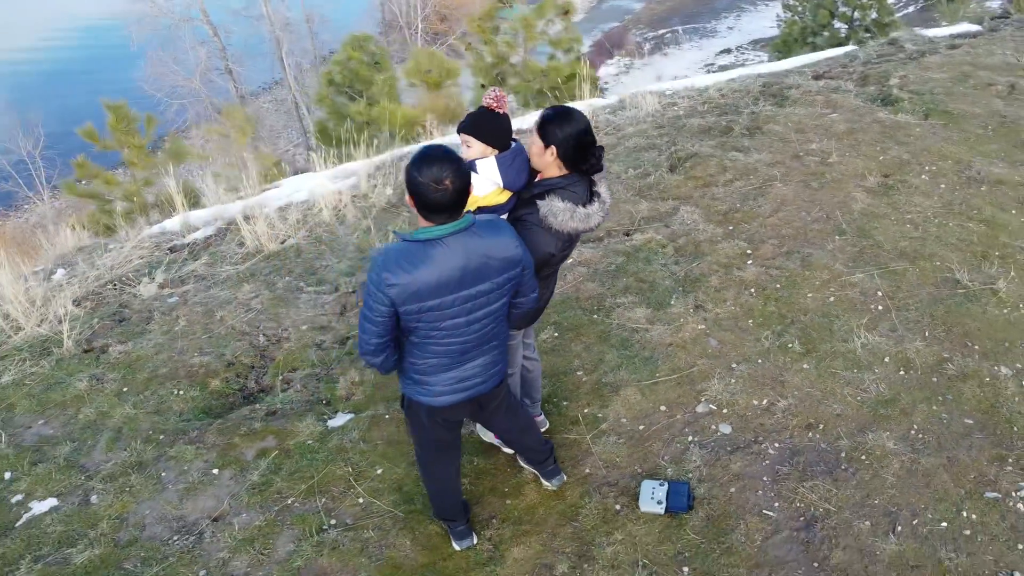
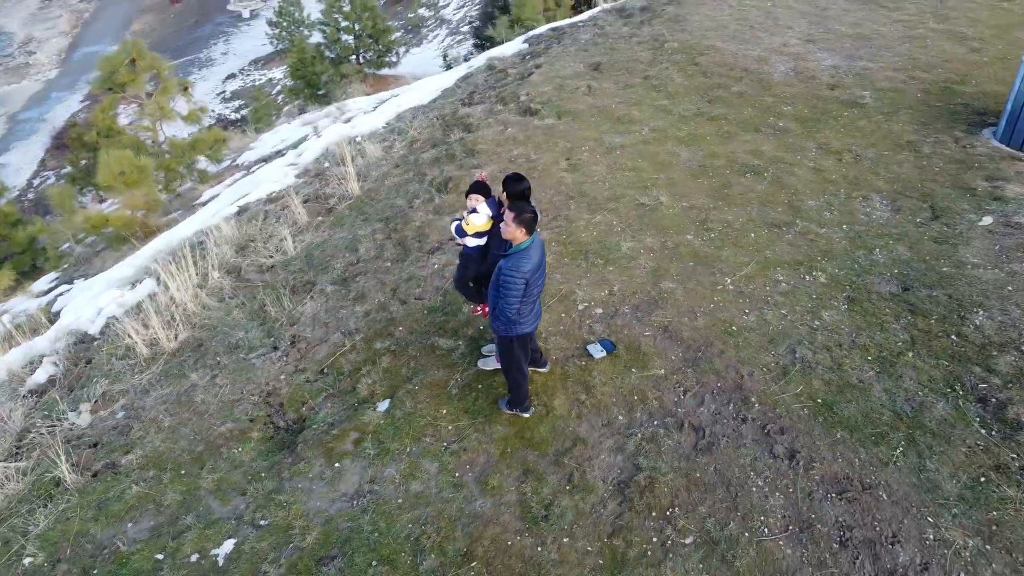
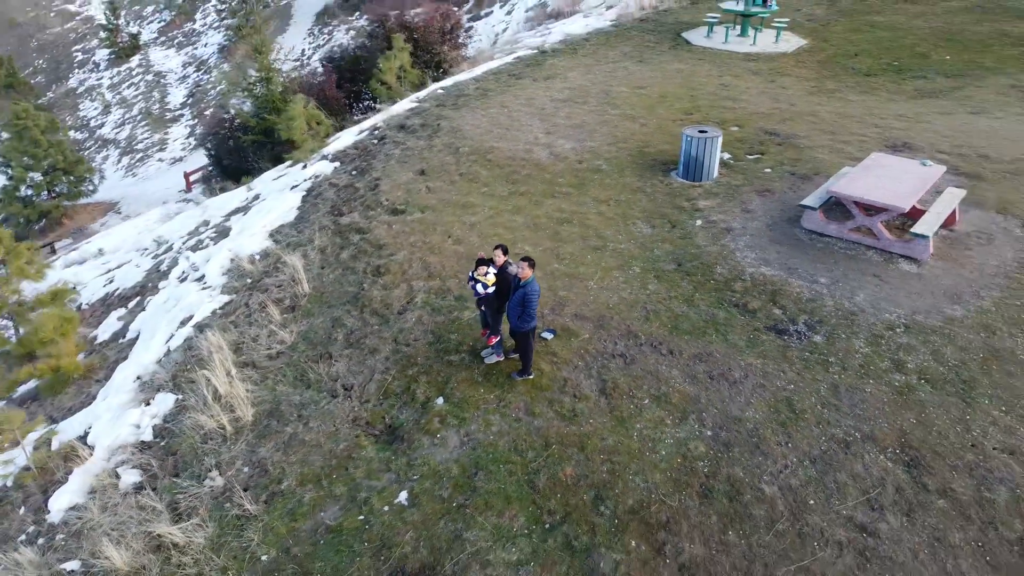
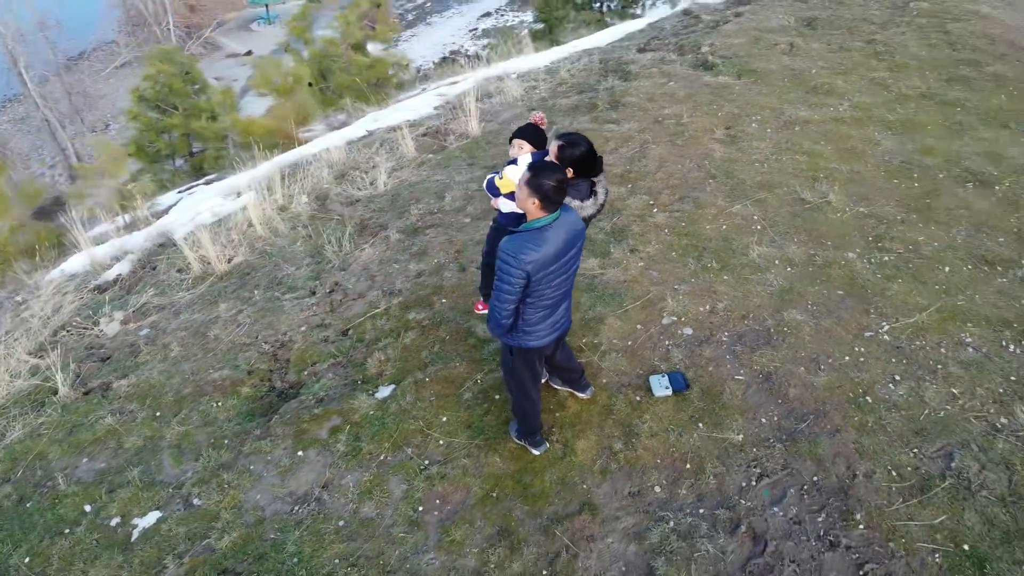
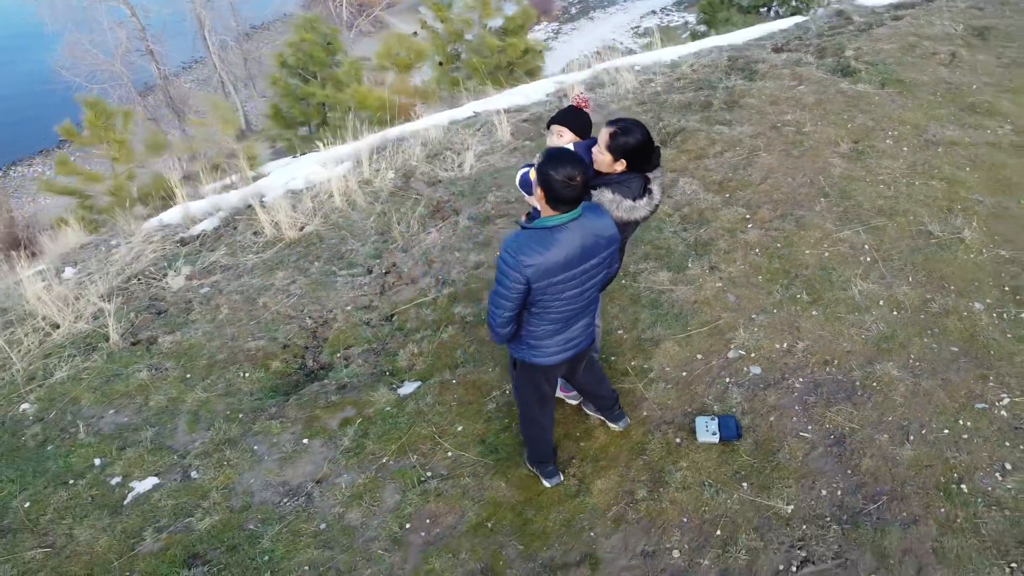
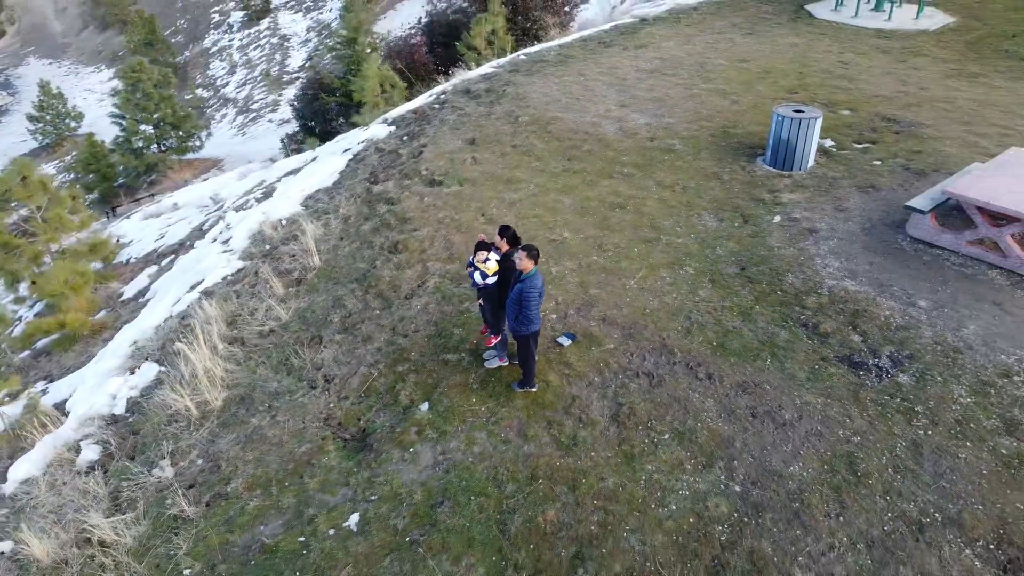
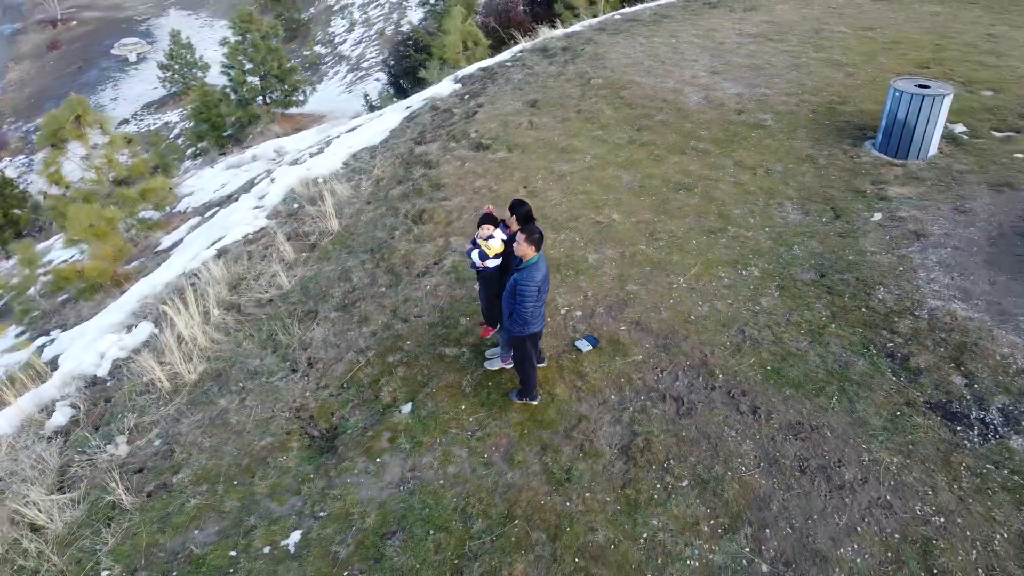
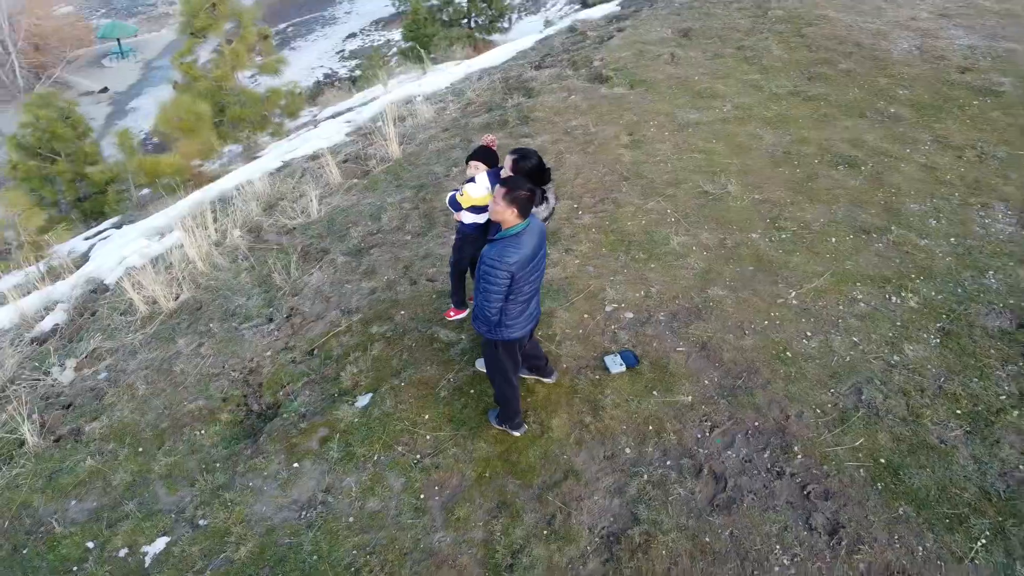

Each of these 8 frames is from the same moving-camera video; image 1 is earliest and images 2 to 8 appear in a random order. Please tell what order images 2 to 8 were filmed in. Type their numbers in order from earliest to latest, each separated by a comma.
5, 4, 8, 2, 7, 6, 3
